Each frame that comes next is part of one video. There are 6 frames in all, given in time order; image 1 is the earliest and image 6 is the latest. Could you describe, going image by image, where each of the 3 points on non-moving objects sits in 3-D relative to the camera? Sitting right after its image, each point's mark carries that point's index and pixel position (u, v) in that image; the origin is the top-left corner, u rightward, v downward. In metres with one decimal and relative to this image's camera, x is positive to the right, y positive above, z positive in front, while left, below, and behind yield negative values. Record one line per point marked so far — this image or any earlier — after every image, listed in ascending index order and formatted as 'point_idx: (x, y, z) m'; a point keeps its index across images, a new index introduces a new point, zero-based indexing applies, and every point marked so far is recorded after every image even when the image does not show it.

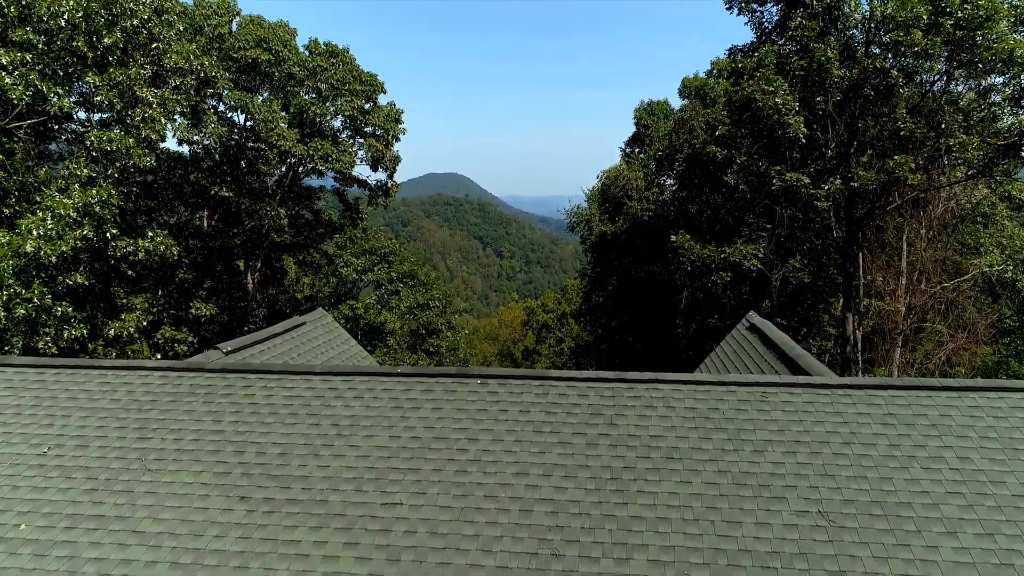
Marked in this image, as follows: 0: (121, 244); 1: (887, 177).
0: (-4.9, +0.5, +8.8) m
1: (+5.9, +1.7, +11.0) m
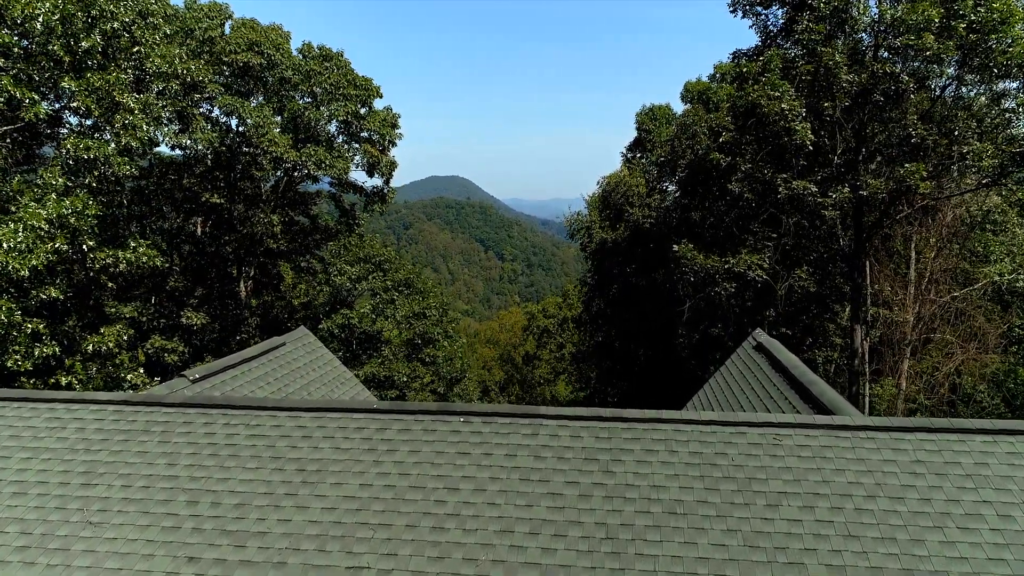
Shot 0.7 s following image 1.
0: (-5.0, +0.4, +8.5) m
1: (+5.8, +1.5, +10.6) m
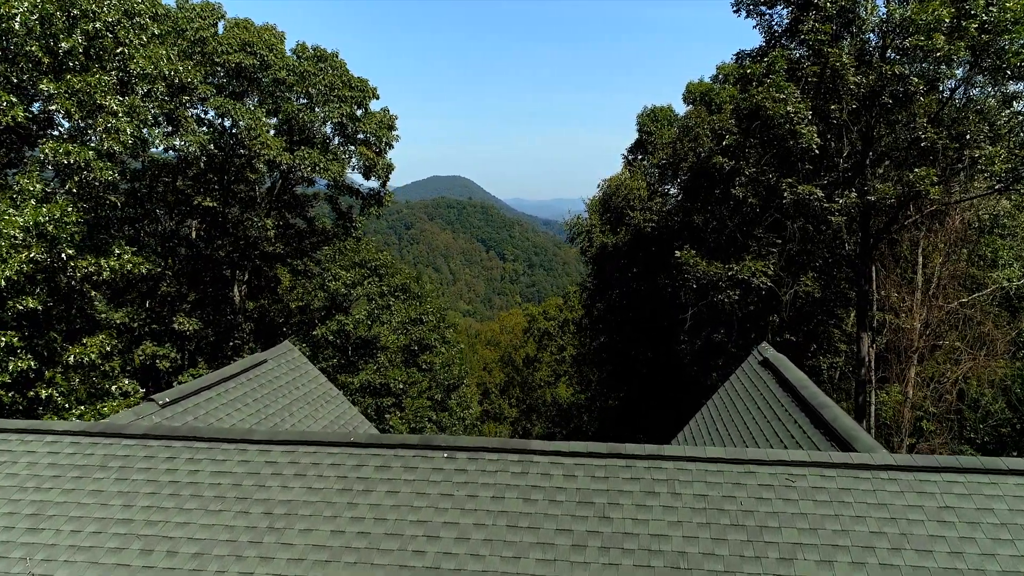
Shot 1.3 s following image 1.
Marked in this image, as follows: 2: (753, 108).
0: (-5.0, +0.3, +8.2) m
1: (+5.8, +1.4, +10.3) m
2: (+4.0, +3.0, +11.5) m
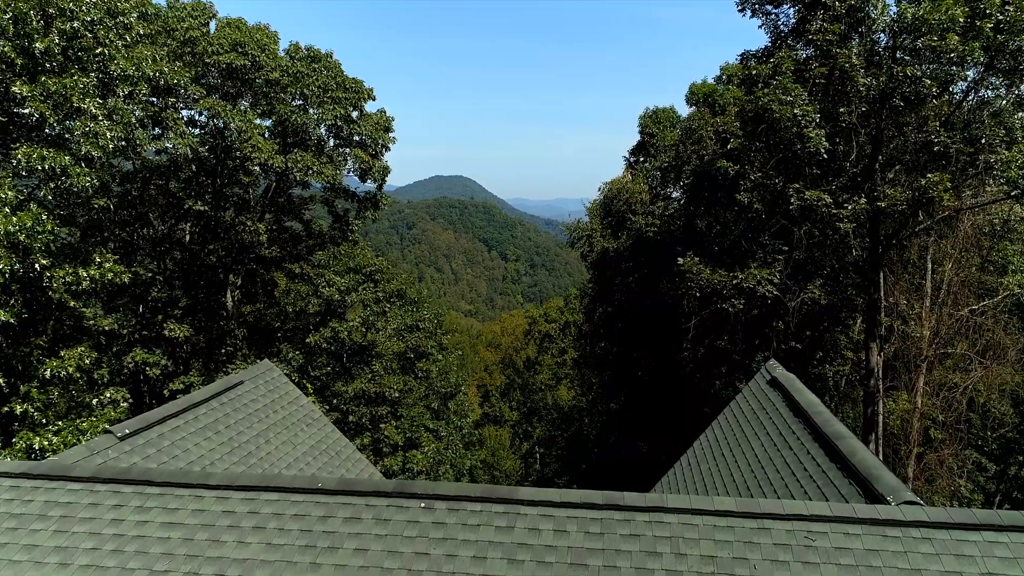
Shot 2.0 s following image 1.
0: (-5.1, +0.2, +7.8) m
1: (+5.7, +1.3, +10.0) m
2: (+3.9, +2.8, +11.1) m
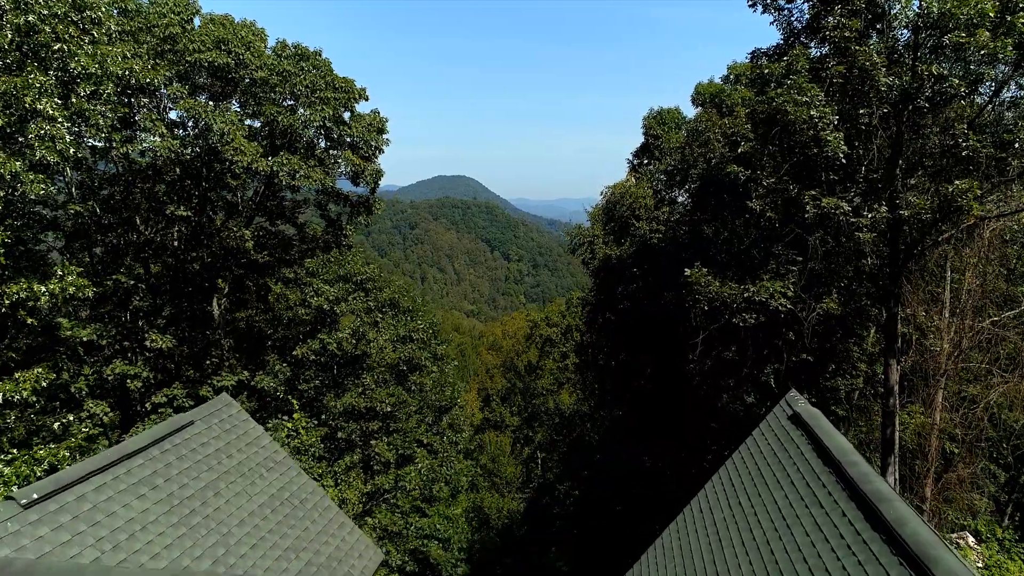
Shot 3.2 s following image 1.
0: (-5.2, 0.0, +7.2) m
1: (+5.7, +1.1, +9.3) m
2: (+3.9, +2.6, +10.5) m
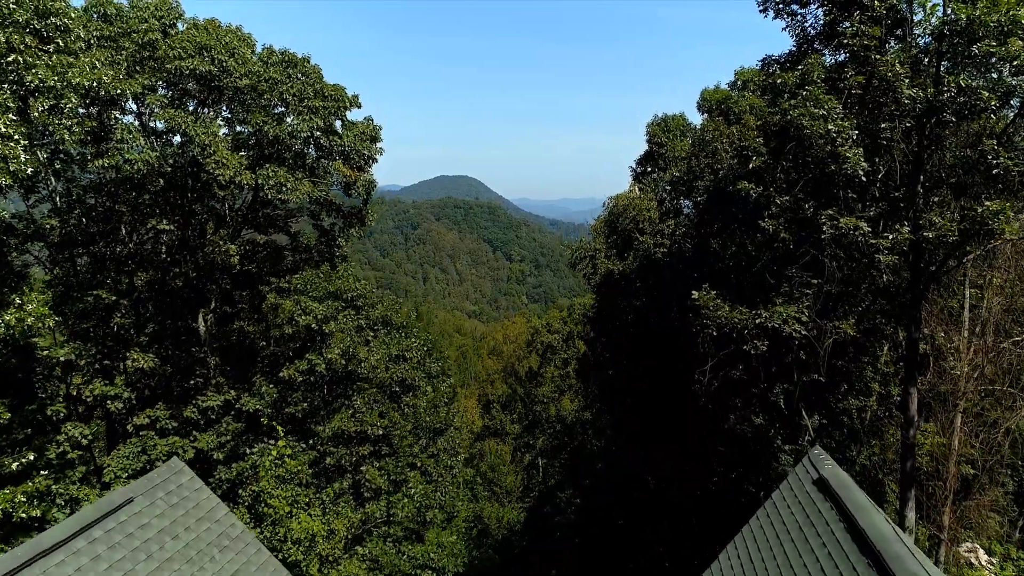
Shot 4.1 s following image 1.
0: (-5.2, -0.3, +6.6) m
1: (+5.6, +0.8, +8.6) m
2: (+3.8, +2.3, +9.8) m
